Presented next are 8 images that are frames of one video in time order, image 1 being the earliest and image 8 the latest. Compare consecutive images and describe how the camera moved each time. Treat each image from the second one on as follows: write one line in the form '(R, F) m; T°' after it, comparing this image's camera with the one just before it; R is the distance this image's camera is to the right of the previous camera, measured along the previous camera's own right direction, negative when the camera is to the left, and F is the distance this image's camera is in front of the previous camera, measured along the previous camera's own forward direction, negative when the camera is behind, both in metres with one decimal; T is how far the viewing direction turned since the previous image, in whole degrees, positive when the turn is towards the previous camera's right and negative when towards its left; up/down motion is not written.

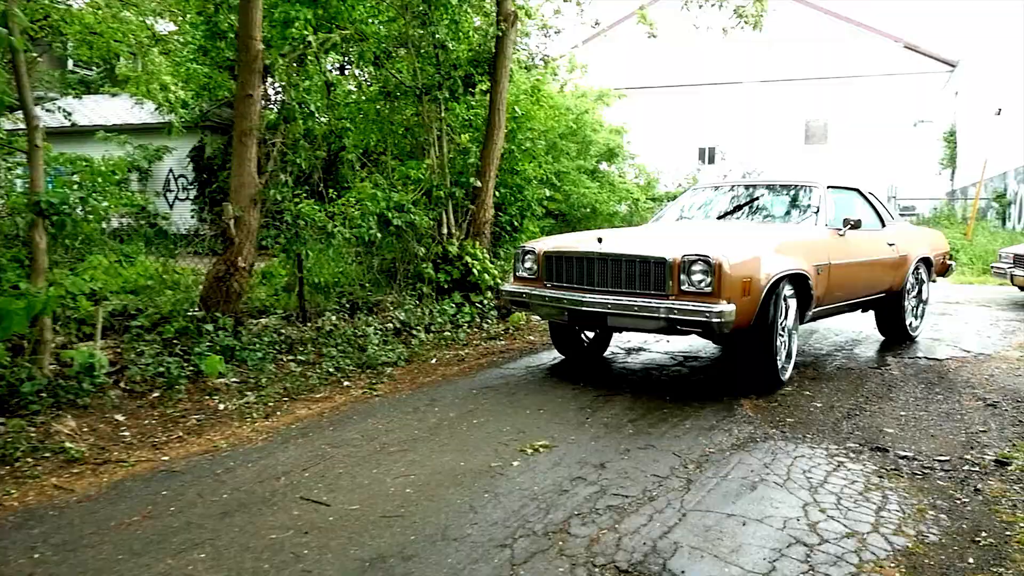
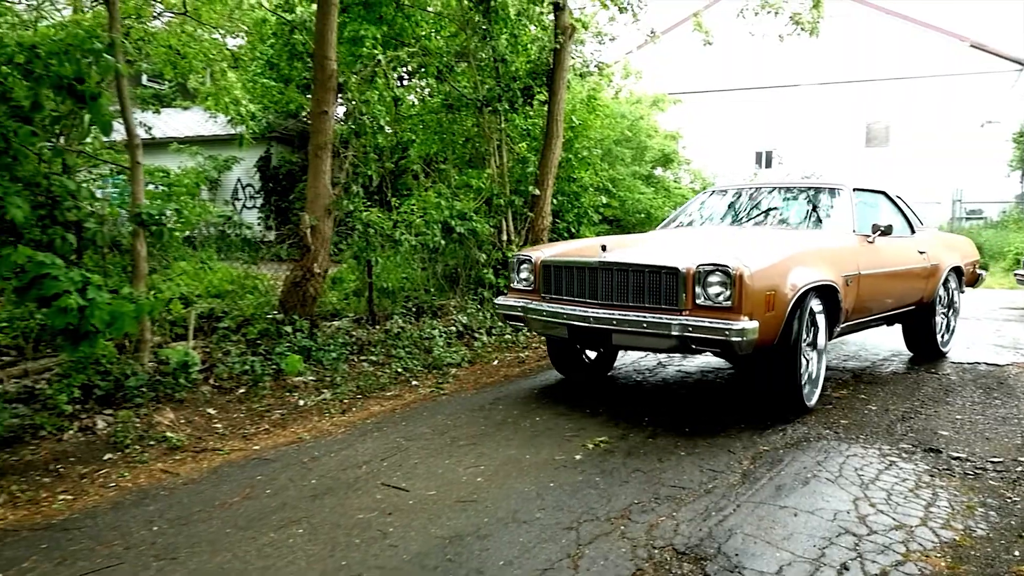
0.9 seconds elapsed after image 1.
(0.0, -0.3) m; -4°
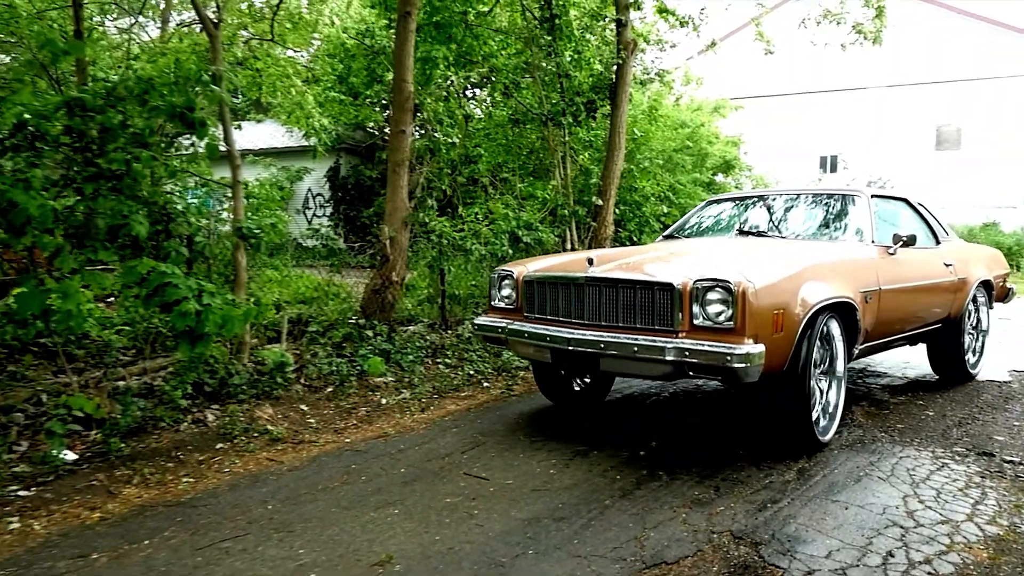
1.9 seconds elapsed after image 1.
(-0.1, -0.4) m; -4°
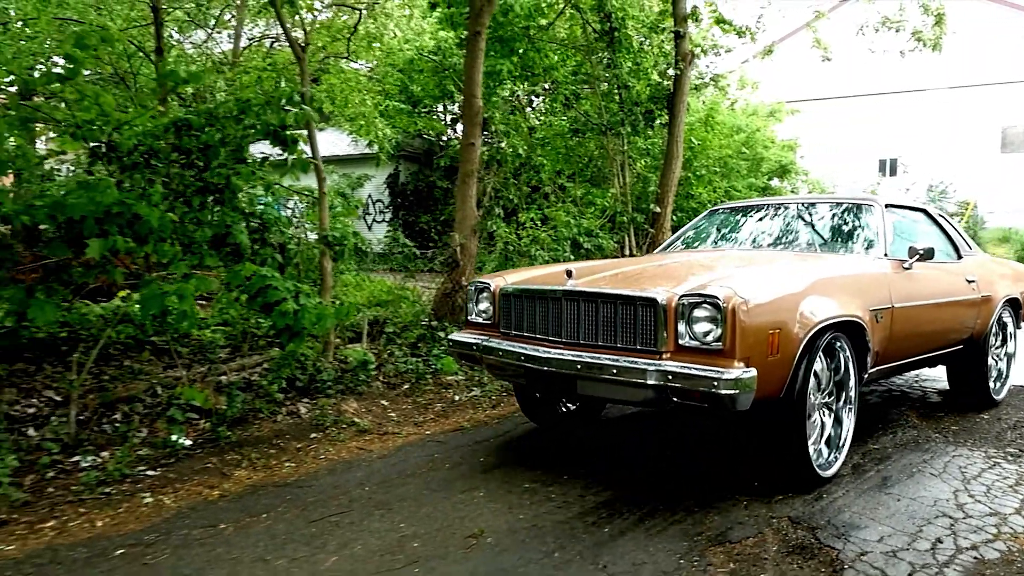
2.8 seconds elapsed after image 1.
(-0.1, -0.4) m; -4°
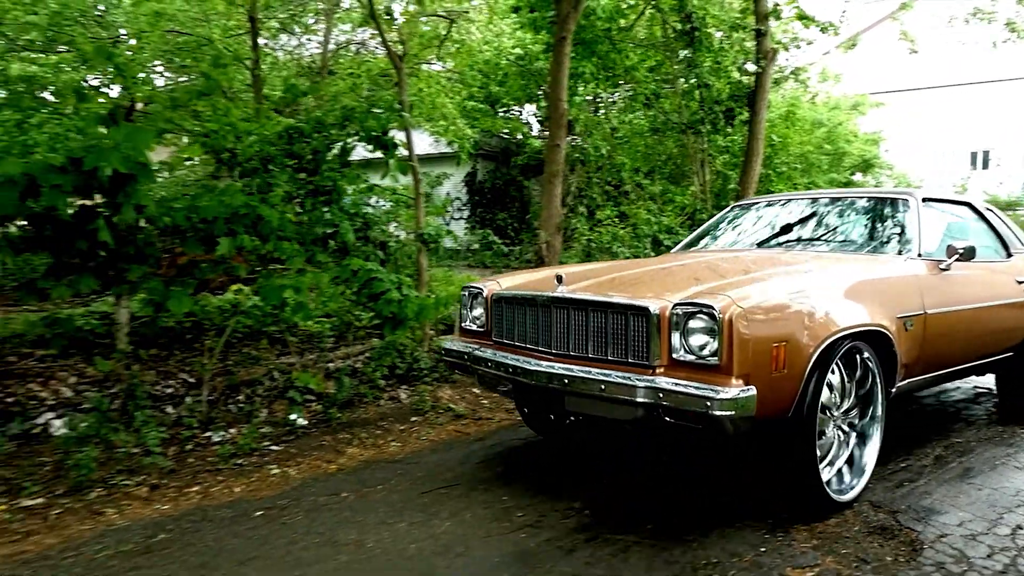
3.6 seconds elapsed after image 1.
(-0.1, -0.3) m; -5°
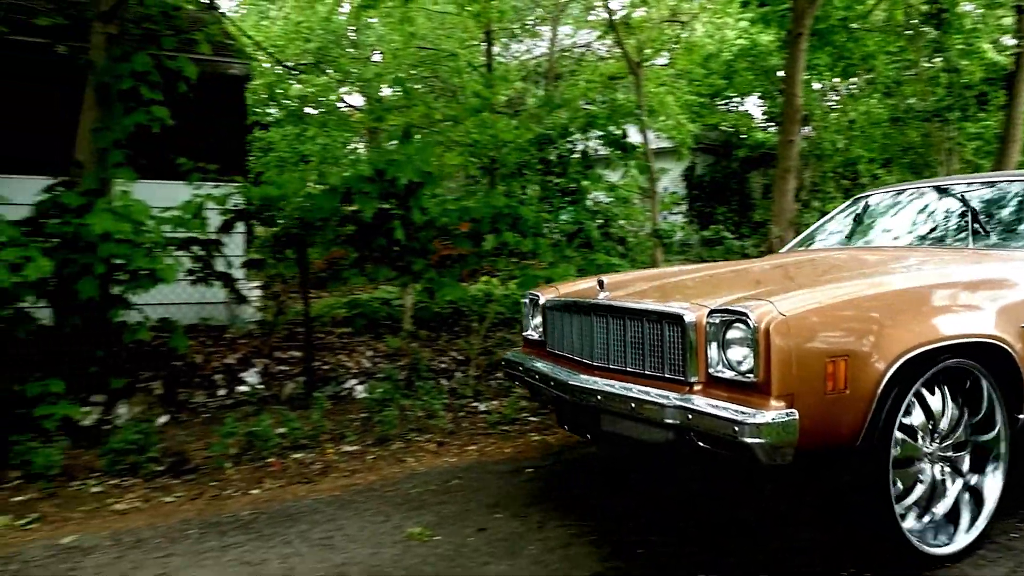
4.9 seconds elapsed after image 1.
(-0.2, -0.5) m; -15°
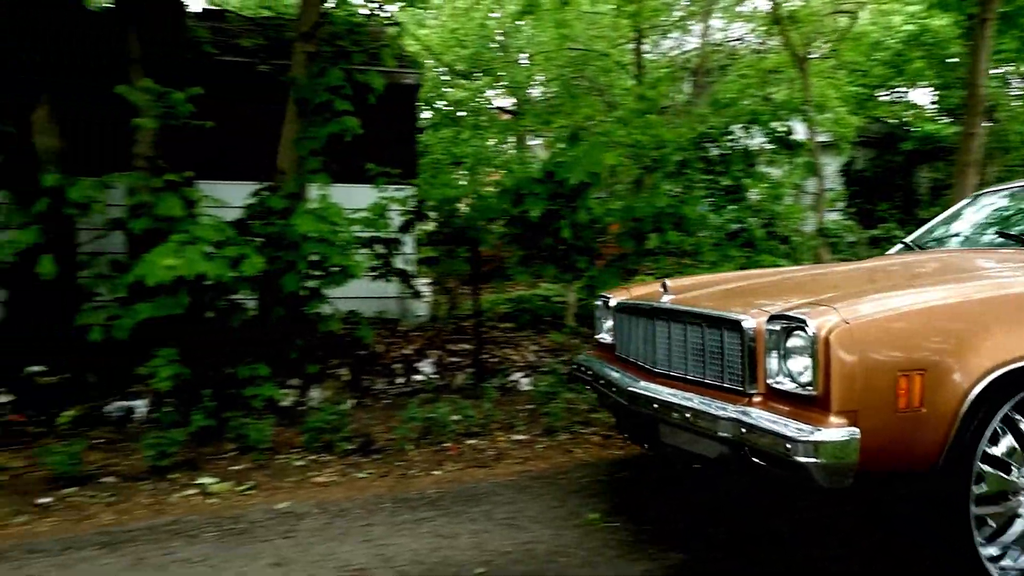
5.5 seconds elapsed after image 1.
(-0.2, -0.2) m; -10°
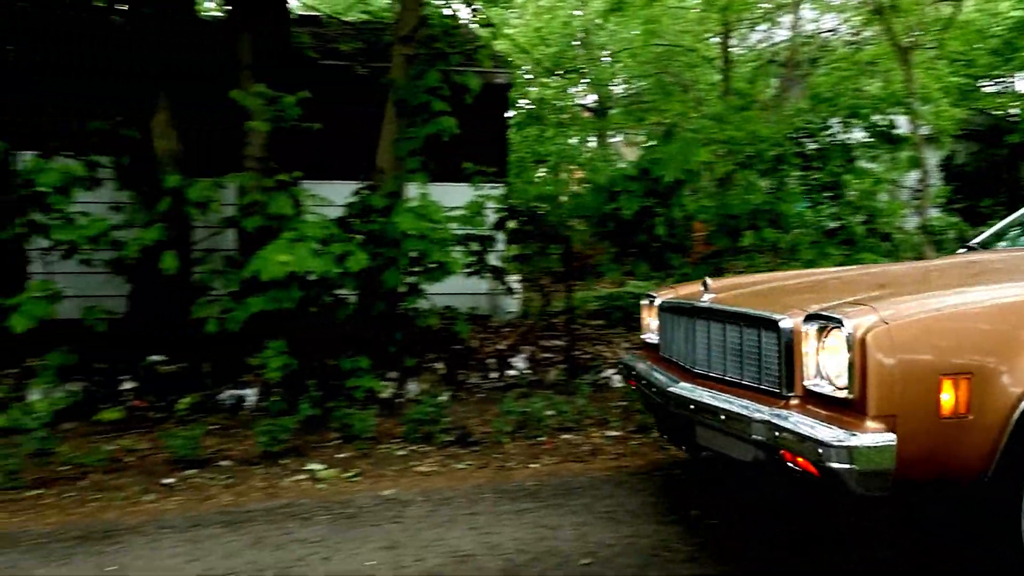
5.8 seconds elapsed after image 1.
(-0.1, -0.1) m; -6°
